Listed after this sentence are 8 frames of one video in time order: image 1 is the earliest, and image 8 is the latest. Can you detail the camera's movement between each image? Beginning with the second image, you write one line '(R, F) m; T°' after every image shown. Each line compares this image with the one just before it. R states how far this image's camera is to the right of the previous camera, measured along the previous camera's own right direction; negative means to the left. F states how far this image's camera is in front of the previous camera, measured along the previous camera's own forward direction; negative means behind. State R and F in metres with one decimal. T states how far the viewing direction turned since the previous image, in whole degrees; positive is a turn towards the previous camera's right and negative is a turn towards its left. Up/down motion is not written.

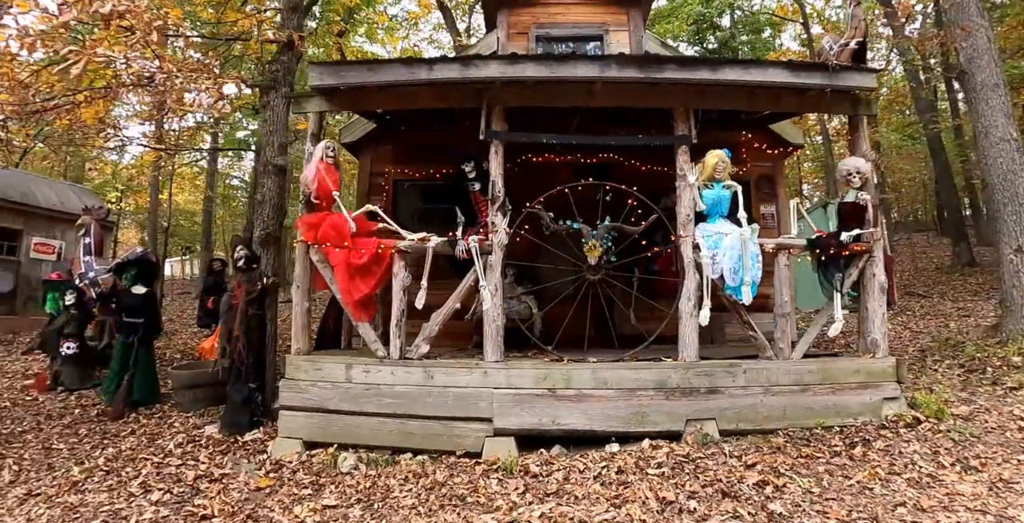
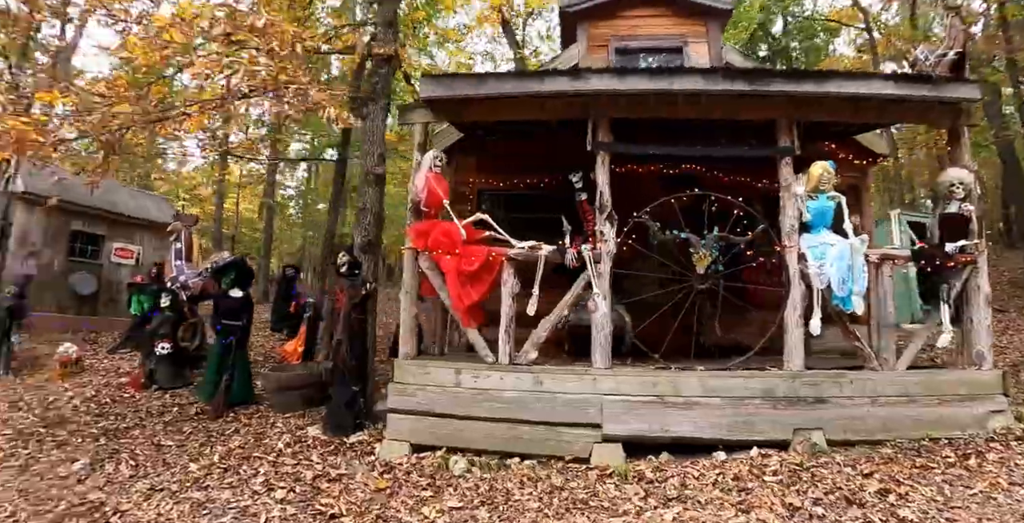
(-0.9, -0.1) m; -1°
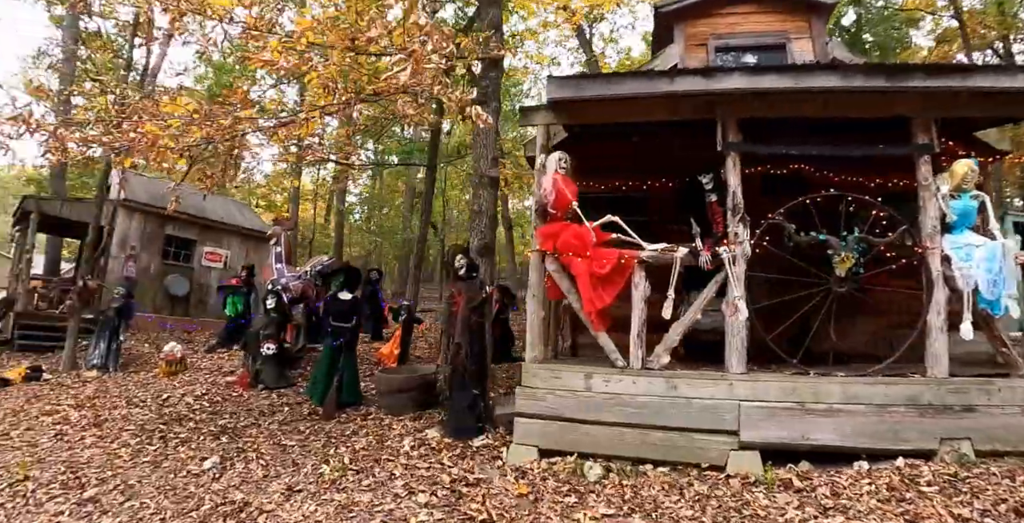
(-1.0, 0.0) m; -2°
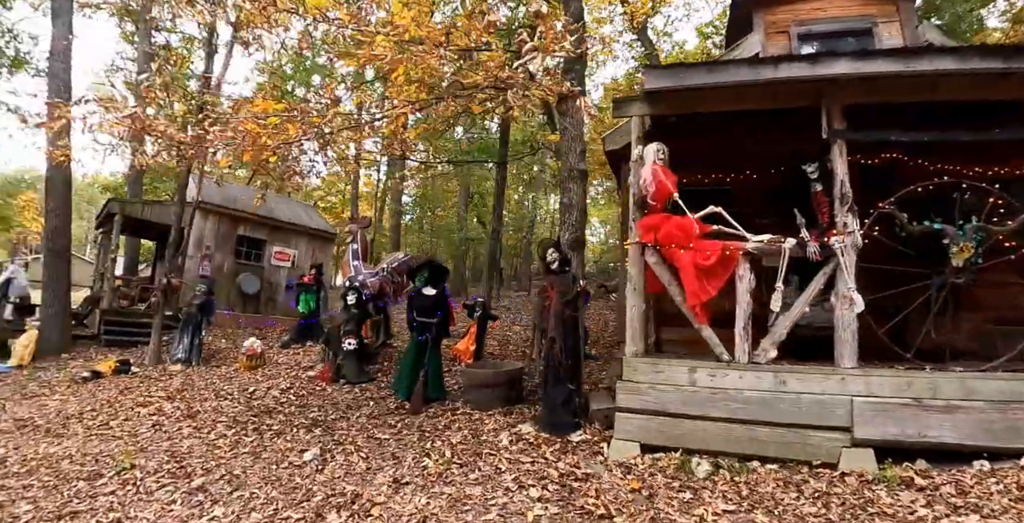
(-0.7, 0.0) m; -3°
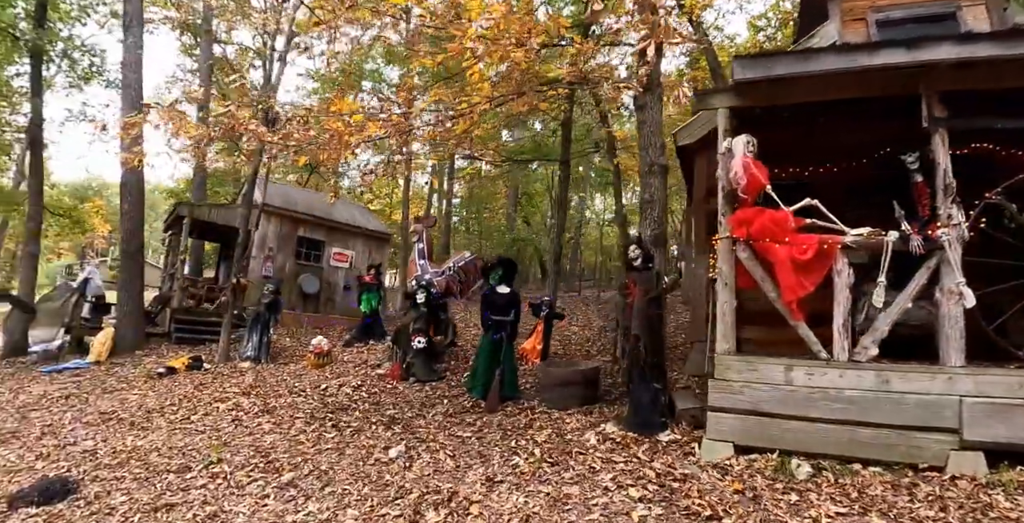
(-0.6, 0.0) m; -3°
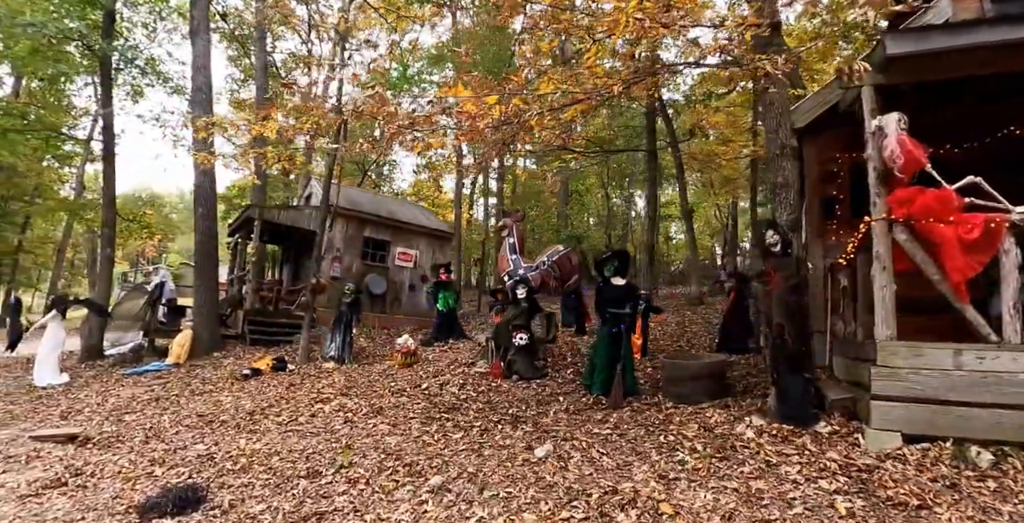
(-1.3, +0.2) m; 0°
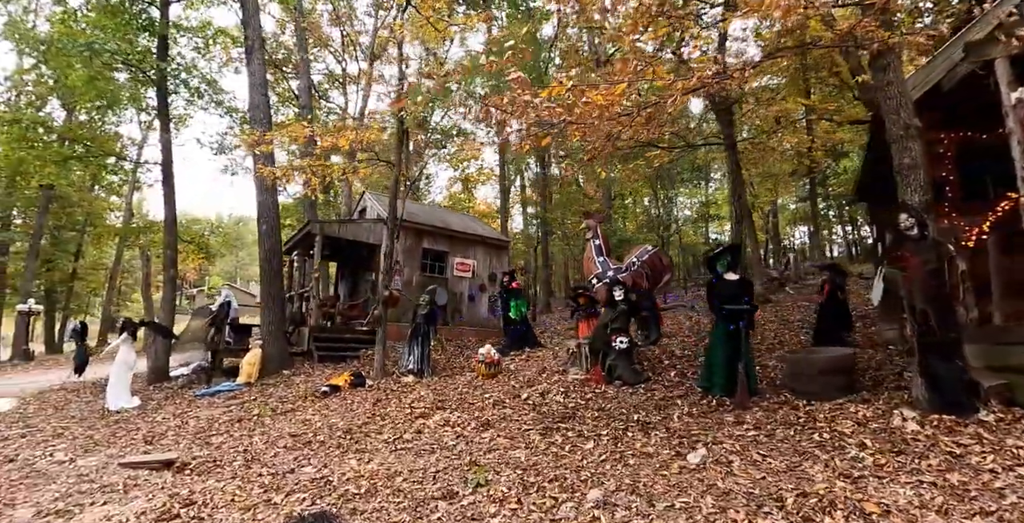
(-1.2, +0.2) m; 0°
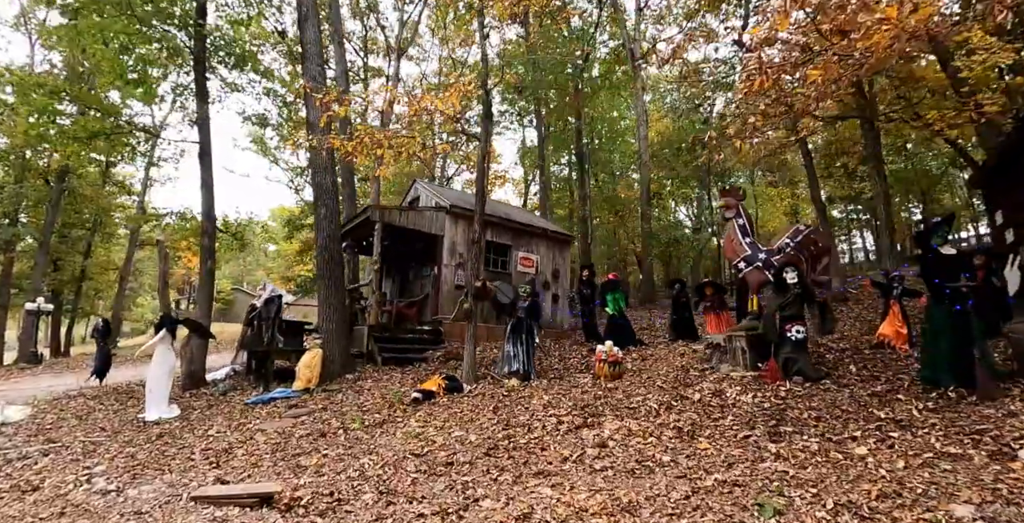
(-2.3, +1.2) m; +7°
